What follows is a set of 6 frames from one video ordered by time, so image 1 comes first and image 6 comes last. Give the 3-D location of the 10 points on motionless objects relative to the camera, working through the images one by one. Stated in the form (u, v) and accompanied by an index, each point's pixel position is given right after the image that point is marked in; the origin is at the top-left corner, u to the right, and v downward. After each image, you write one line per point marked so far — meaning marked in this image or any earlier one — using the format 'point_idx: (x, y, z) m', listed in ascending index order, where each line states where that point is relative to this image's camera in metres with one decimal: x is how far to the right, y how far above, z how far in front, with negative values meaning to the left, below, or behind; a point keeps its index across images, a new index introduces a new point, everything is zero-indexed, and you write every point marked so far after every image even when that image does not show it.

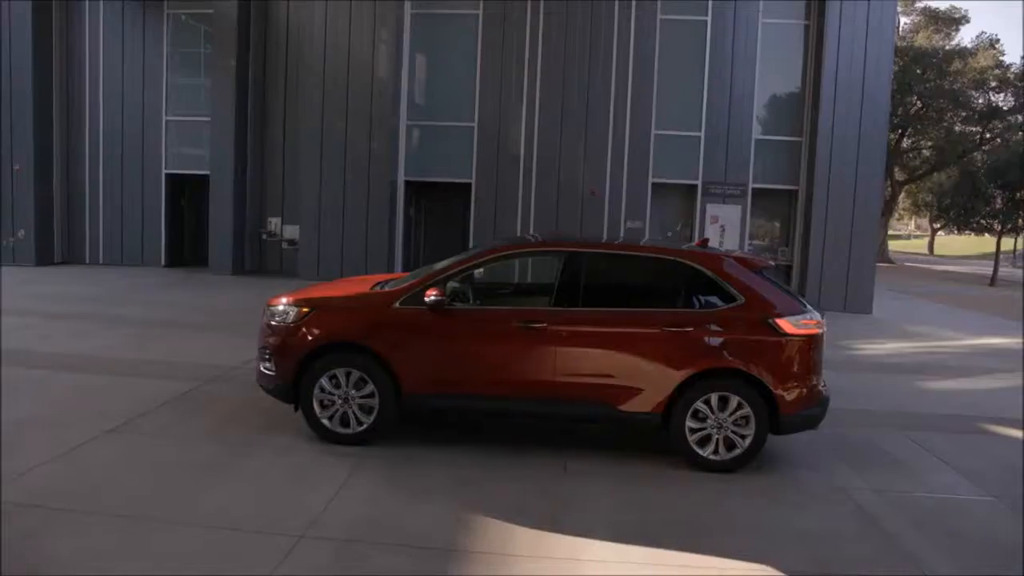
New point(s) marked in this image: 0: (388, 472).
0: (-0.9, -1.3, +6.1) m
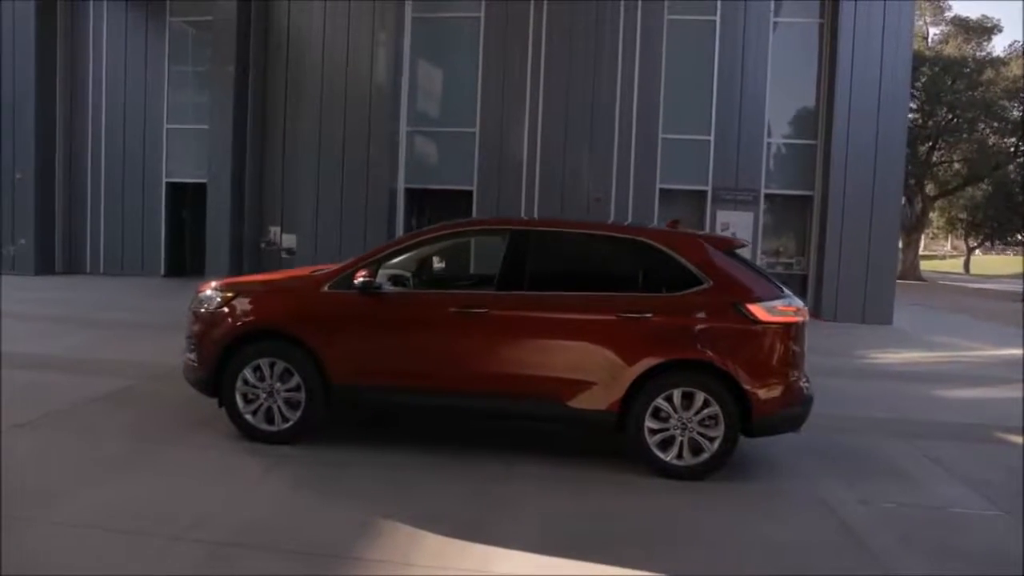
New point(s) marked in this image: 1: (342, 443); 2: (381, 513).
0: (-1.3, -1.2, +5.5) m
1: (-1.2, -1.1, +6.1) m
2: (-0.7, -1.2, +4.8) m
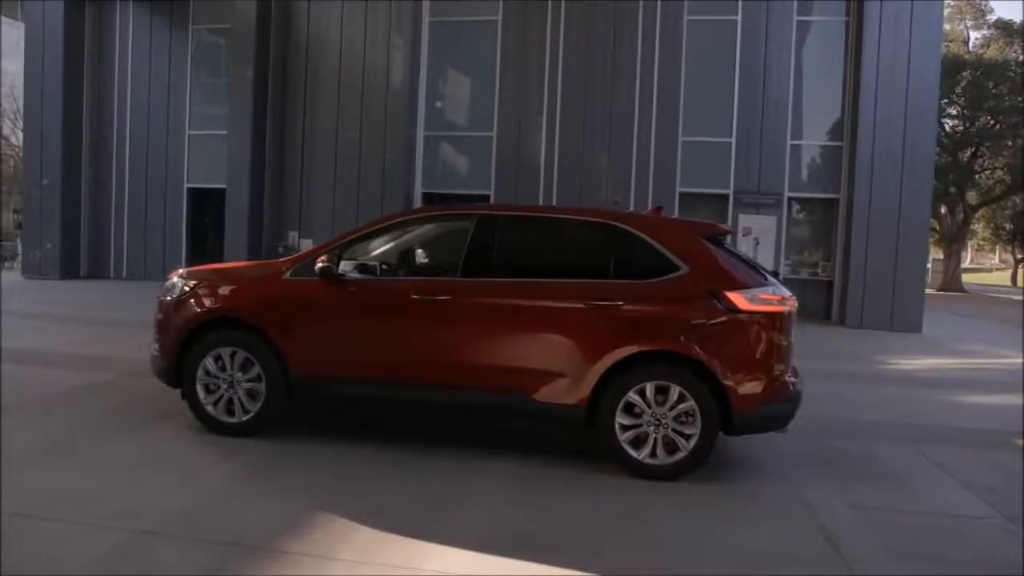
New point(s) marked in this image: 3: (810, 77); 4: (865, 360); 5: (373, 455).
0: (-1.5, -1.1, +5.2) m
1: (-1.4, -1.0, +5.8) m
2: (-1.0, -1.1, +4.6) m
3: (+5.3, +3.8, +15.6) m
4: (+4.6, -0.9, +11.3) m
5: (-0.9, -1.1, +5.5) m
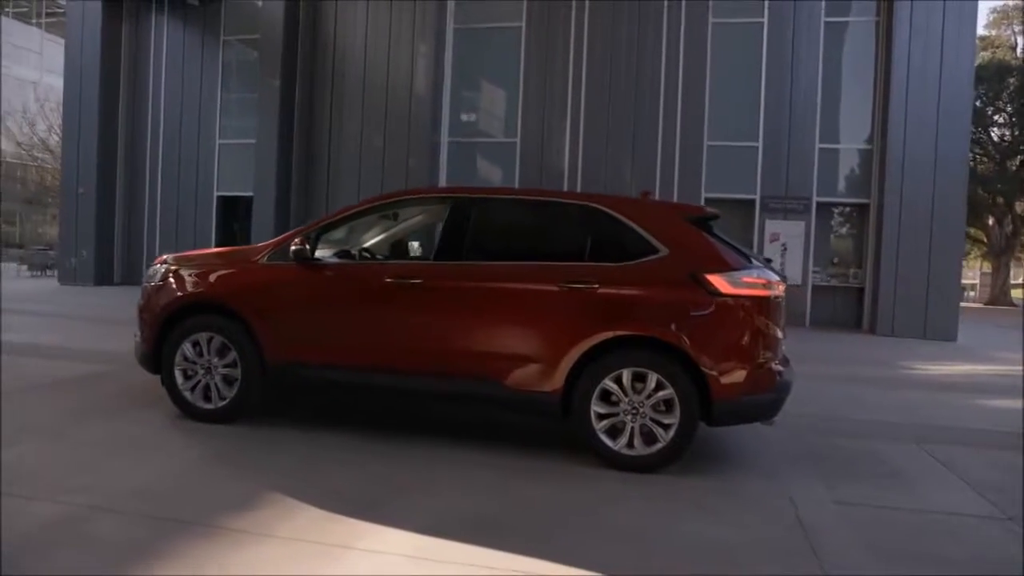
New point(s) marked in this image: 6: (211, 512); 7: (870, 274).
0: (-1.7, -1.0, +5.2) m
1: (-1.5, -0.9, +5.7) m
2: (-1.2, -1.0, +4.4) m
3: (+5.7, +3.7, +15.3) m
4: (+4.7, -1.0, +10.9) m
5: (-1.0, -1.0, +5.4) m
6: (-1.4, -1.0, +4.0) m
7: (+6.2, +0.3, +15.2) m
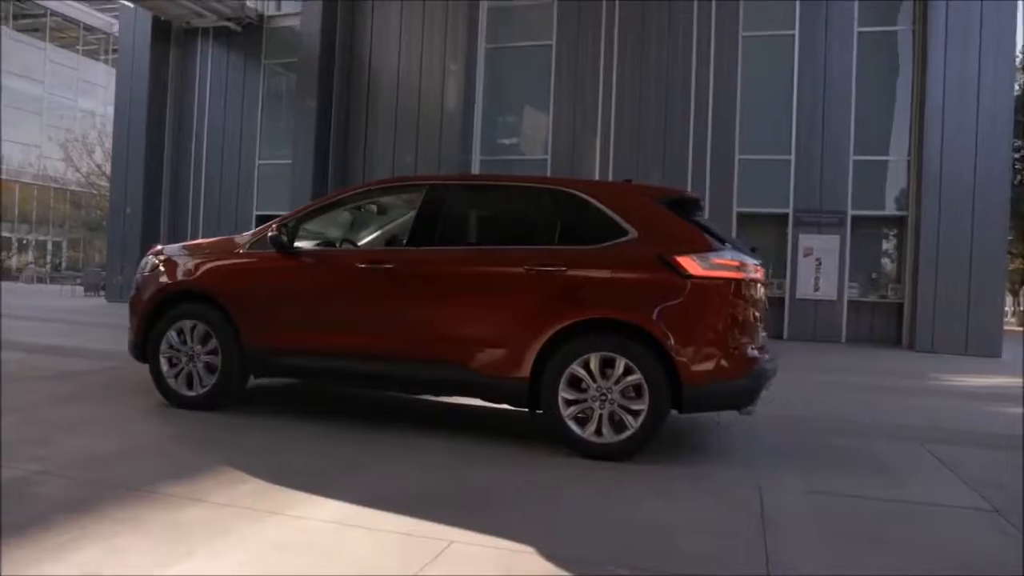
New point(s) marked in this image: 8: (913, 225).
0: (-1.9, -0.9, +5.2) m
1: (-1.7, -0.8, +5.8) m
2: (-1.4, -0.9, +4.4) m
3: (+6.2, +3.4, +14.9) m
4: (+4.9, -1.1, +10.5) m
5: (-1.2, -0.9, +5.4) m
6: (-1.6, -0.9, +4.0) m
7: (+6.7, 0.0, +14.8) m
8: (+6.7, +1.1, +14.7) m
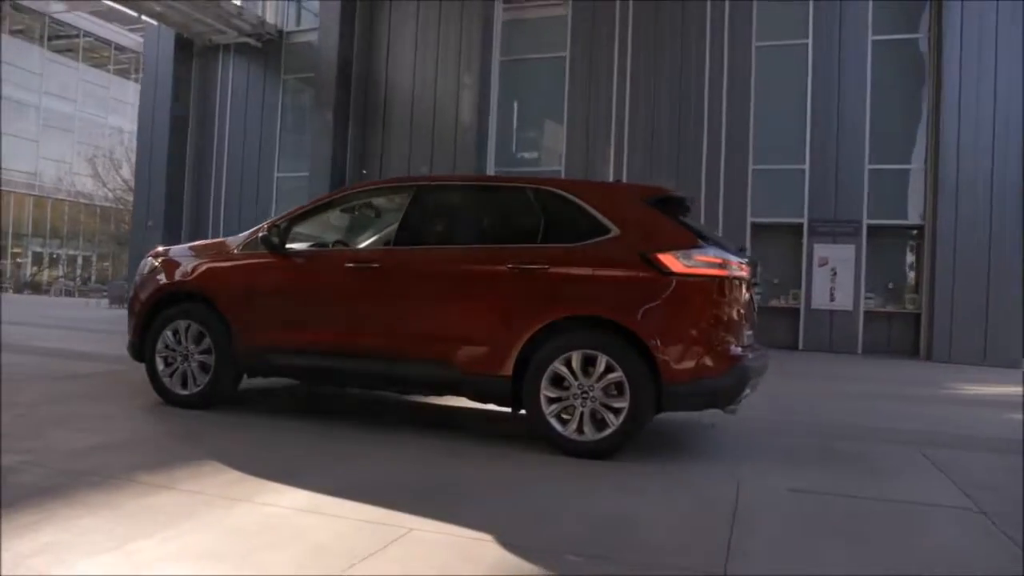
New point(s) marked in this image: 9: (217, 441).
0: (-1.9, -0.9, +5.3) m
1: (-1.7, -0.8, +5.8) m
2: (-1.5, -0.9, +4.5) m
3: (+6.4, +3.2, +14.8) m
4: (+5.0, -1.2, +10.4) m
5: (-1.3, -0.9, +5.4) m
6: (-1.8, -0.9, +4.1) m
7: (+6.9, -0.2, +14.6) m
8: (+6.9, +0.9, +14.5) m
9: (-1.6, -0.9, +4.9) m
